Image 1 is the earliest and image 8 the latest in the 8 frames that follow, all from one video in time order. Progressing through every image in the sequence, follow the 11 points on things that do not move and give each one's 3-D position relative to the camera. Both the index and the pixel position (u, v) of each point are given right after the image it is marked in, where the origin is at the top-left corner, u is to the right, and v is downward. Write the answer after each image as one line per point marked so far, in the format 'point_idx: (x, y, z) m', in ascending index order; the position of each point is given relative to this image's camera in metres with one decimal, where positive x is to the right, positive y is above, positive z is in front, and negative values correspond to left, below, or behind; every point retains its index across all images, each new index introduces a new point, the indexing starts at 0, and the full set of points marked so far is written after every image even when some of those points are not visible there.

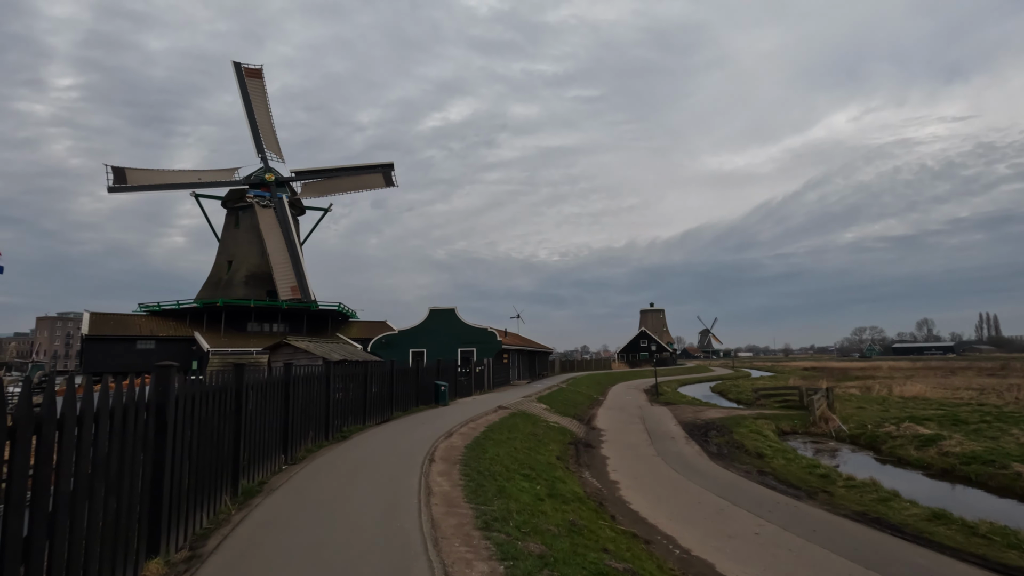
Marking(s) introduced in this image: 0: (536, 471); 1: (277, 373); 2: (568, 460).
0: (+0.6, -4.4, +13.1) m
1: (-5.2, -1.9, +12.1) m
2: (+1.7, -5.3, +16.8) m
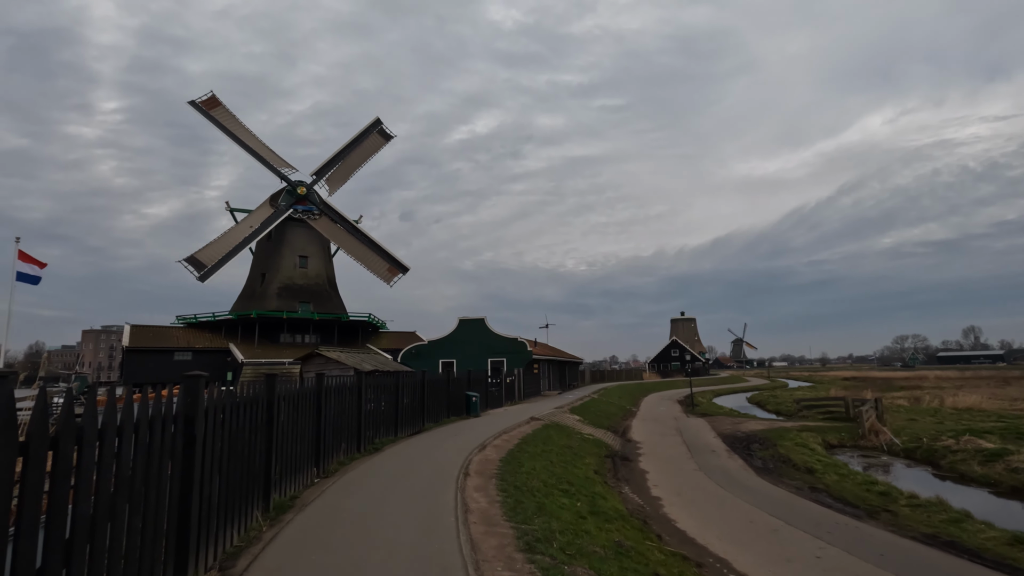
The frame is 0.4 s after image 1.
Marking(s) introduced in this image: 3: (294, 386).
0: (+1.4, -4.6, +12.5) m
1: (-4.4, -2.1, +11.8) m
2: (+2.8, -5.5, +16.1) m
3: (-4.3, -1.9, +10.7) m
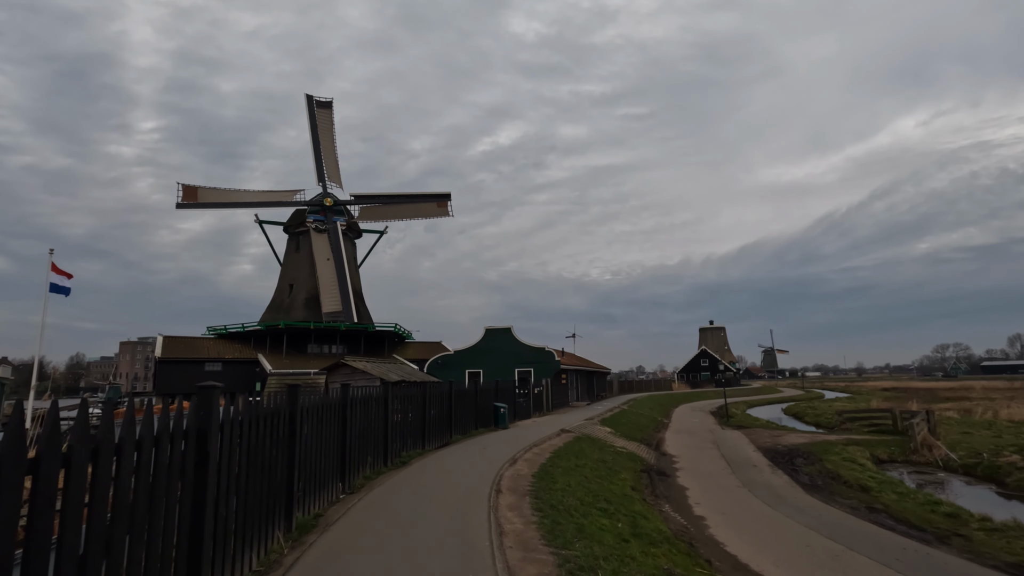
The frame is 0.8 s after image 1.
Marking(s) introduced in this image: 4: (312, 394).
0: (+2.2, -4.7, +11.7) m
1: (-3.7, -2.2, +11.4) m
2: (+3.7, -5.7, +15.3) m
3: (-3.6, -2.0, +10.2) m
4: (-3.7, -1.9, +10.0) m
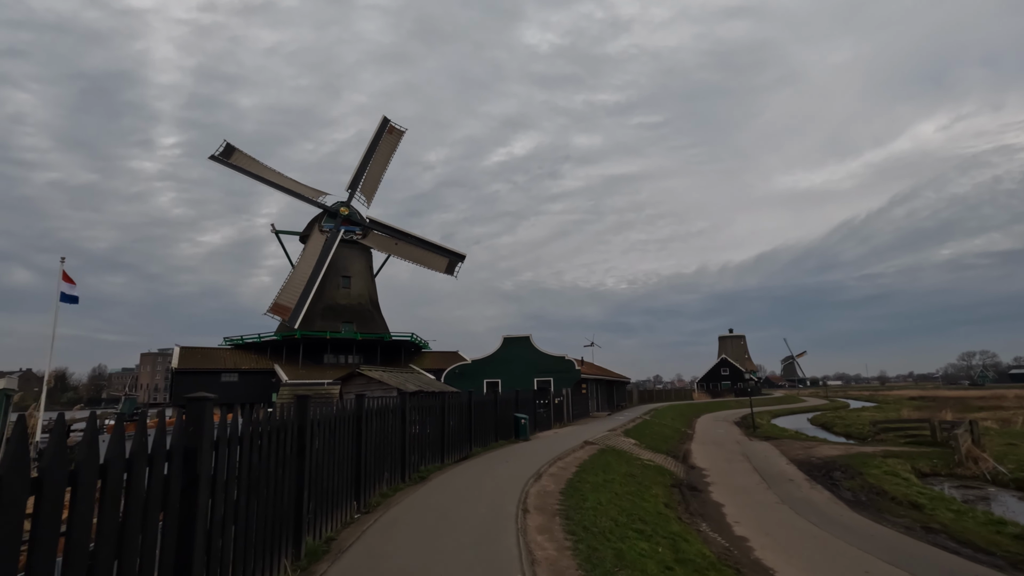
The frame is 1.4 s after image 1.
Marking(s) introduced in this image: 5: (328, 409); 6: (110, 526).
0: (+2.7, -4.7, +10.8) m
1: (-3.2, -2.3, +10.6) m
2: (+4.3, -5.8, +14.3) m
3: (-3.2, -2.1, +9.5) m
4: (-3.2, -2.0, +9.3) m
5: (-3.2, -2.1, +9.4) m
6: (-2.8, -1.7, +3.7) m
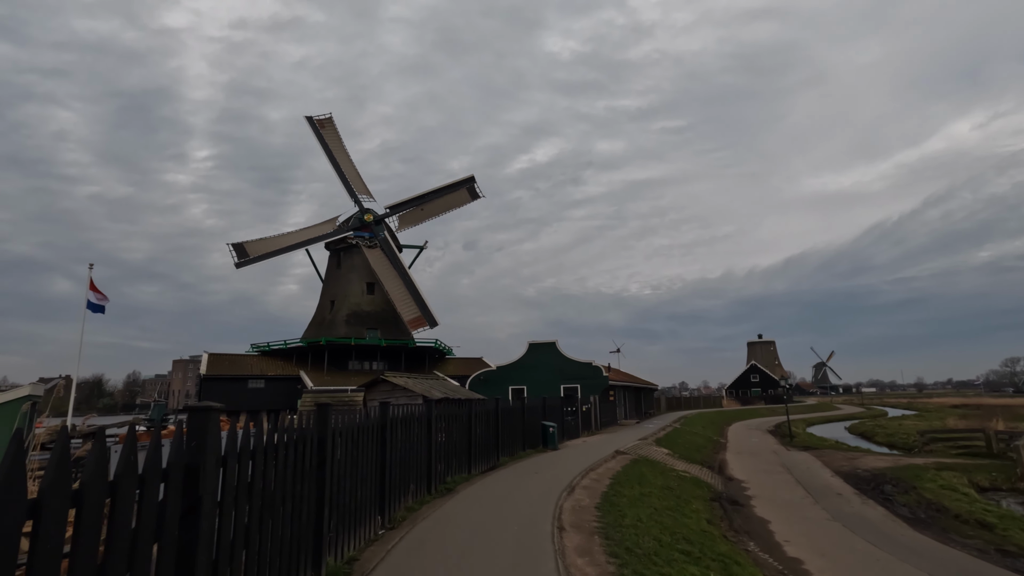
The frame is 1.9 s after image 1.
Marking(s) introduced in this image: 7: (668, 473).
0: (+3.4, -4.7, +9.9) m
1: (-2.6, -2.3, +10.0) m
2: (+5.1, -5.8, +13.3) m
3: (-2.6, -2.1, +8.9) m
4: (-2.7, -2.0, +8.7) m
5: (-2.6, -2.1, +8.8) m
6: (-2.5, -1.6, +3.2) m
7: (+5.5, -6.5, +19.2) m
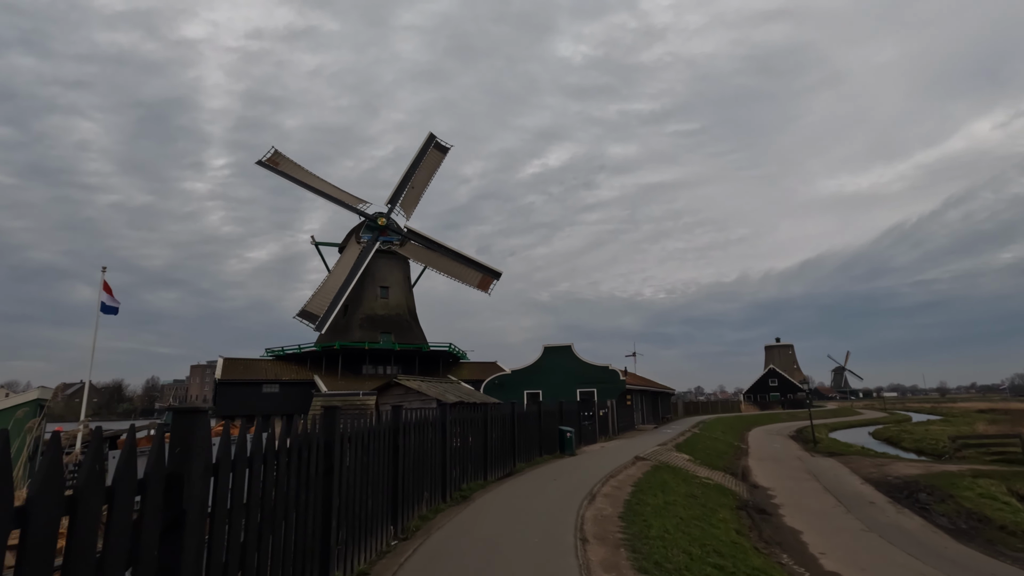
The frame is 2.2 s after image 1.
0: (+3.7, -4.6, +9.3) m
1: (-2.3, -2.3, +9.6) m
2: (+5.6, -5.7, +12.6) m
3: (-2.3, -2.1, +8.4) m
4: (-2.4, -2.0, +8.3) m
5: (-2.3, -2.1, +8.3) m
6: (-2.3, -1.5, +2.7) m
7: (+6.1, -6.5, +18.5) m
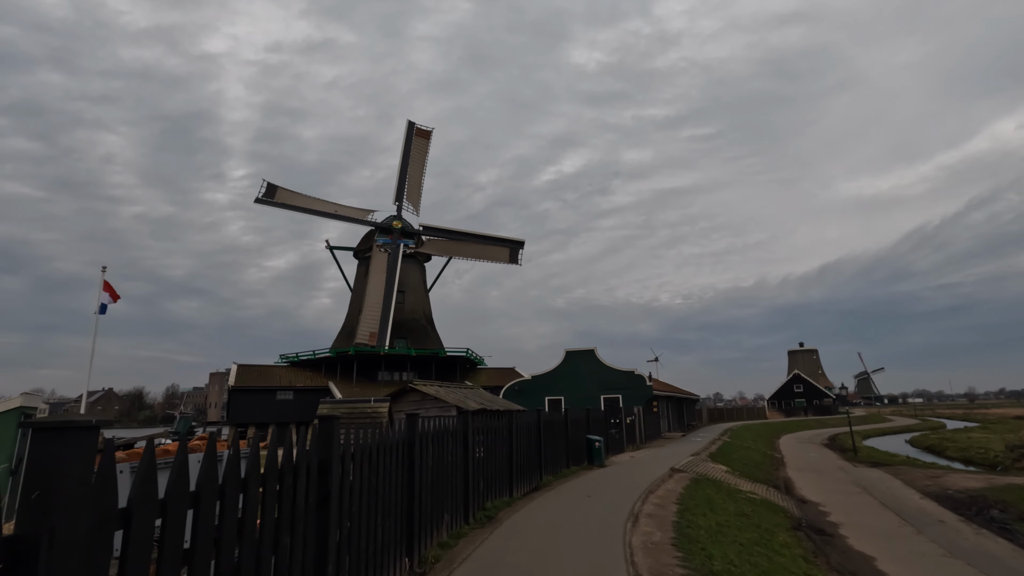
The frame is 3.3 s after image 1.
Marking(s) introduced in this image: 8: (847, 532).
0: (+4.2, -4.4, +7.6) m
1: (-1.7, -2.1, +8.1) m
2: (+6.2, -5.5, +10.9) m
3: (-1.8, -1.9, +7.0) m
4: (-1.9, -1.8, +6.8) m
5: (-1.8, -1.9, +6.9) m
6: (-2.0, -1.3, +1.3) m
7: (+6.9, -6.4, +16.8) m
8: (+9.0, -6.6, +14.6) m
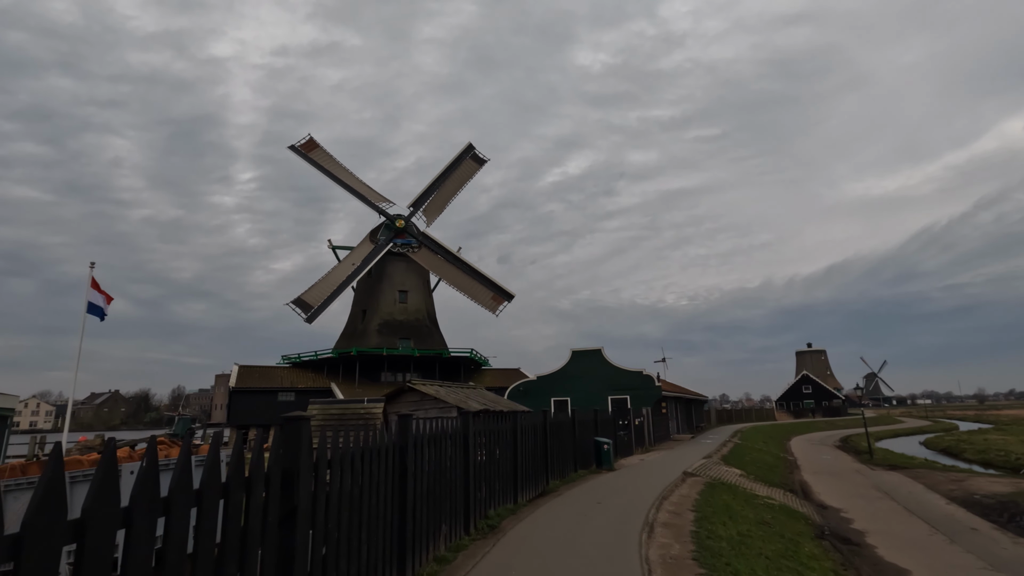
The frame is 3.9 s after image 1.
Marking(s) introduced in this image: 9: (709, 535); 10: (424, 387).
0: (+4.3, -4.2, +6.7) m
1: (-1.7, -1.9, +7.3) m
2: (+6.3, -5.3, +10.0) m
3: (-1.8, -1.7, +6.2) m
4: (-1.8, -1.6, +6.0) m
5: (-1.8, -1.7, +6.1) m
6: (-2.0, -1.1, +0.5) m
7: (+7.1, -6.2, +15.9) m
8: (+9.2, -6.4, +13.7) m
9: (+3.7, -4.6, +10.1) m
10: (-2.2, -2.5, +13.9) m
